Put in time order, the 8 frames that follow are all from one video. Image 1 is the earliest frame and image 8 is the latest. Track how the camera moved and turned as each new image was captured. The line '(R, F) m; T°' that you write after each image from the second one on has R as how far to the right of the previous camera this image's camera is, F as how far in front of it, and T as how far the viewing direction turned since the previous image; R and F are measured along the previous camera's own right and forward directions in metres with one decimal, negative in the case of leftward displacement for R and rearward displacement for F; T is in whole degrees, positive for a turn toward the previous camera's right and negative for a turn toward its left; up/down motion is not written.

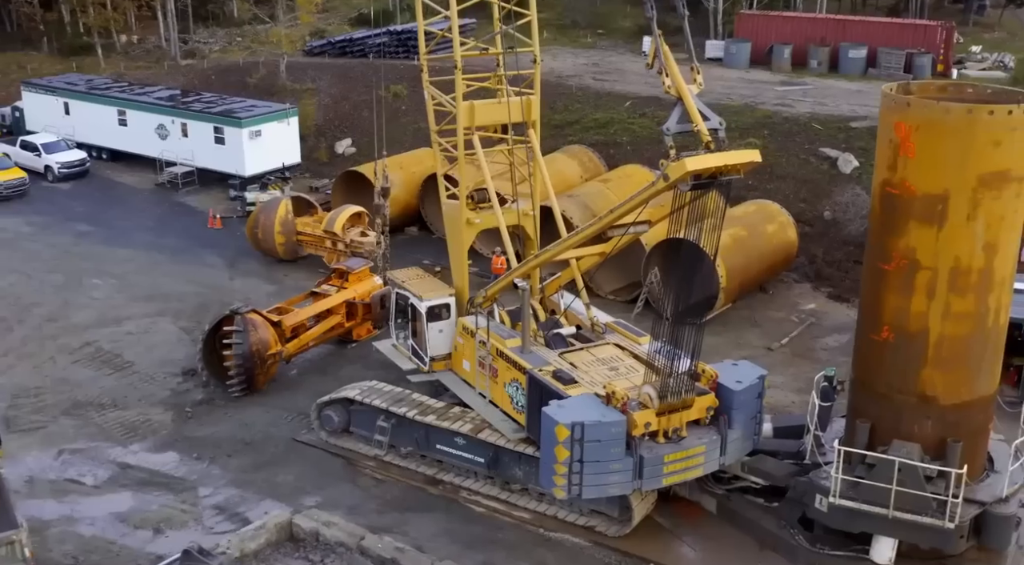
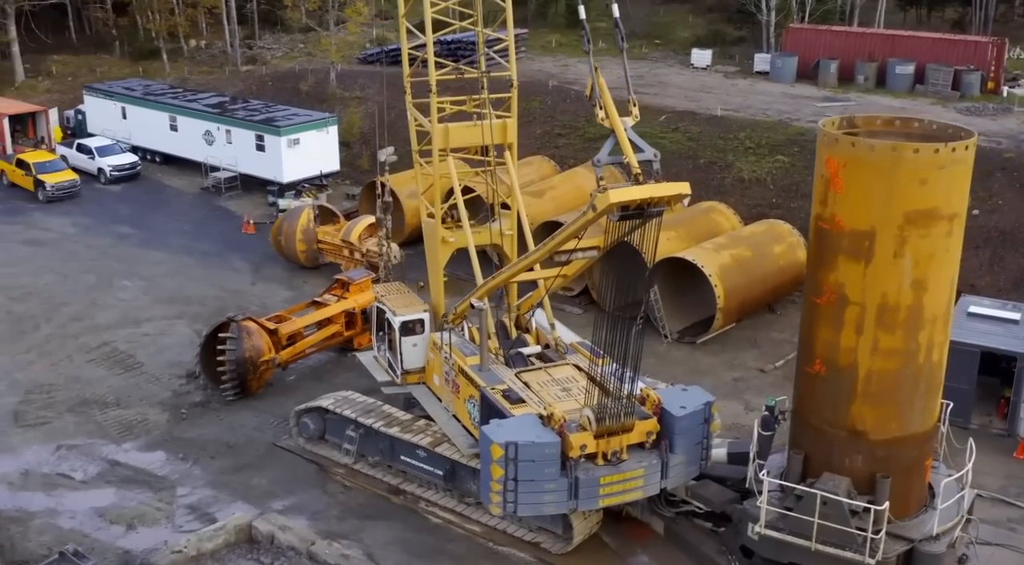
(+1.4, -0.3) m; -4°
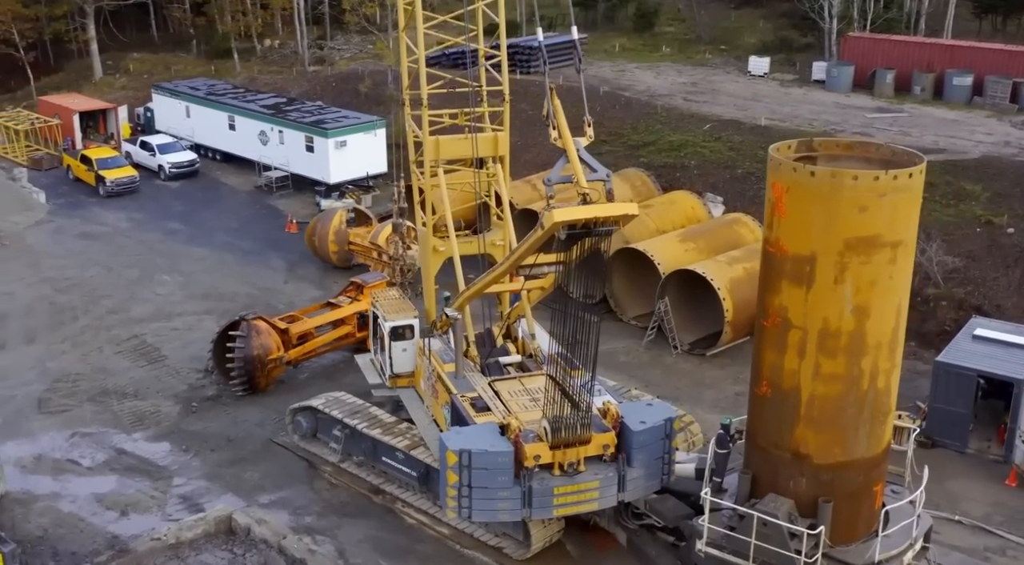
(+1.3, -0.3) m; -4°
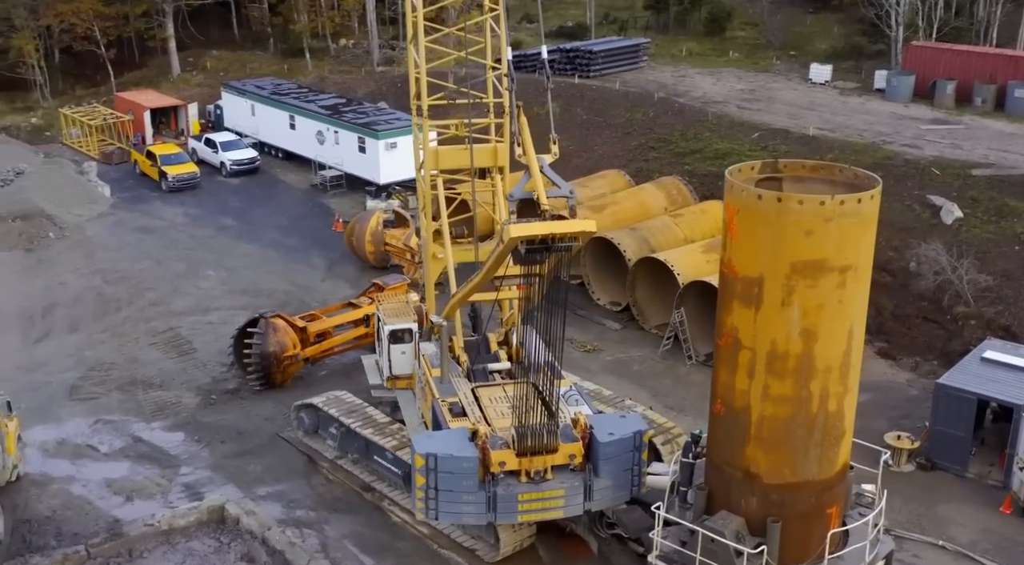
(+1.3, -0.3) m; -5°
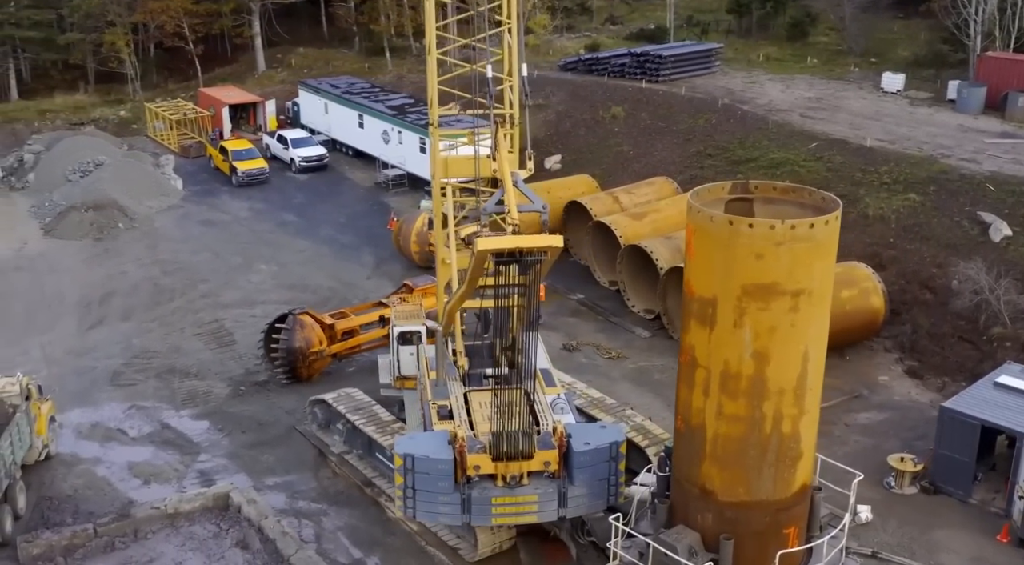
(+1.3, -0.3) m; -5°
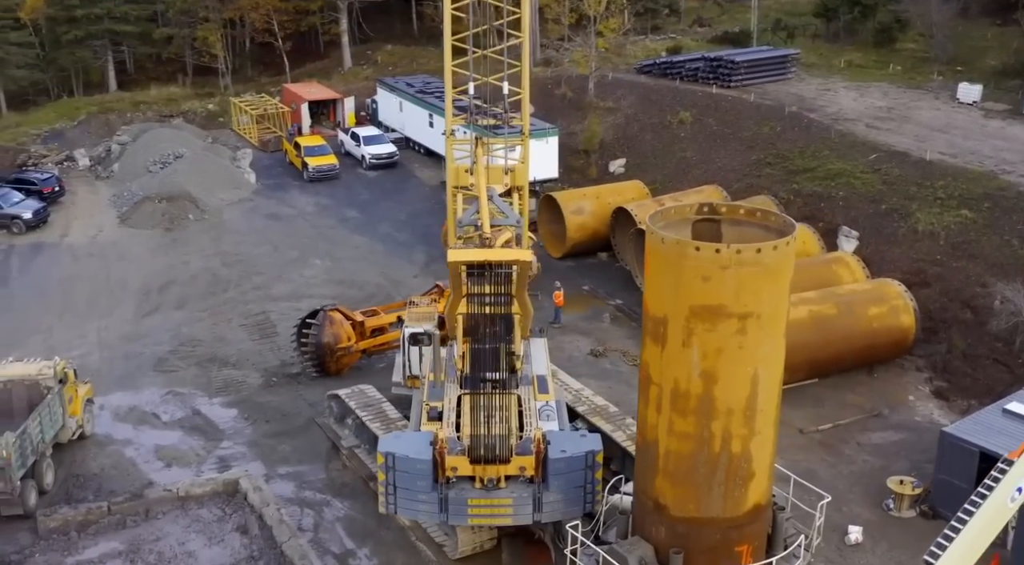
(+1.4, -0.4) m; -5°
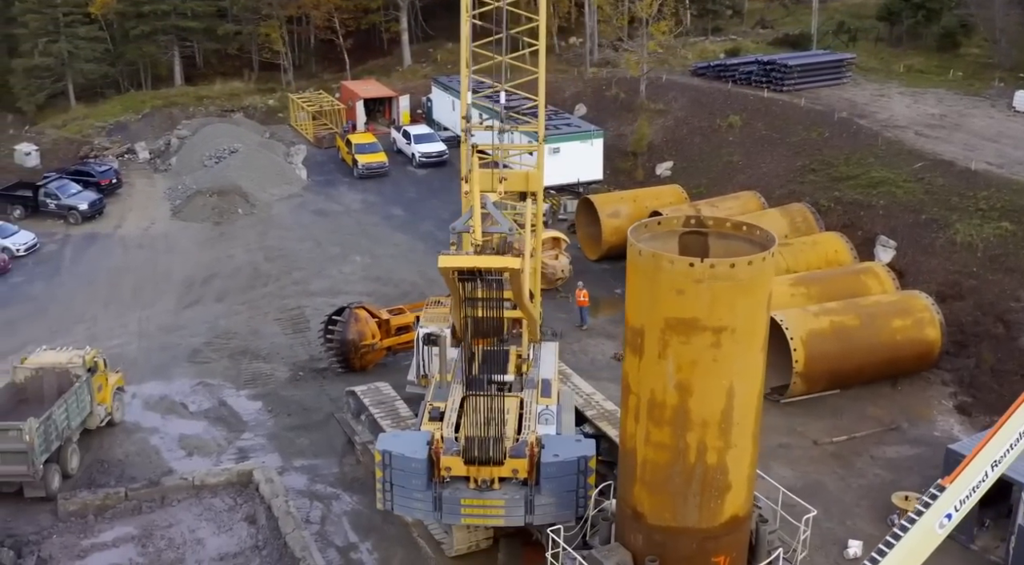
(+0.9, -0.2) m; -4°
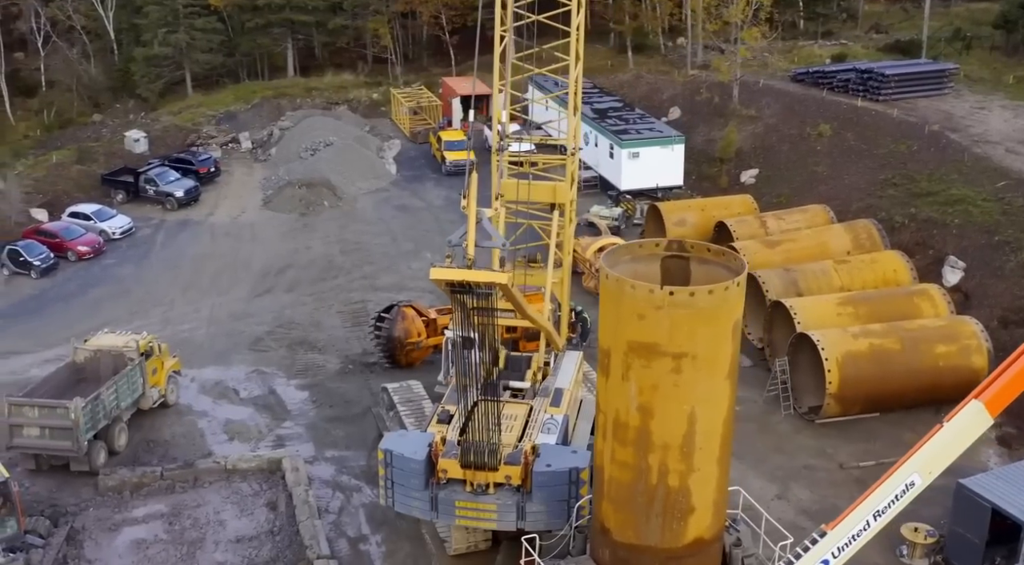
(+1.5, -0.4) m; -7°
